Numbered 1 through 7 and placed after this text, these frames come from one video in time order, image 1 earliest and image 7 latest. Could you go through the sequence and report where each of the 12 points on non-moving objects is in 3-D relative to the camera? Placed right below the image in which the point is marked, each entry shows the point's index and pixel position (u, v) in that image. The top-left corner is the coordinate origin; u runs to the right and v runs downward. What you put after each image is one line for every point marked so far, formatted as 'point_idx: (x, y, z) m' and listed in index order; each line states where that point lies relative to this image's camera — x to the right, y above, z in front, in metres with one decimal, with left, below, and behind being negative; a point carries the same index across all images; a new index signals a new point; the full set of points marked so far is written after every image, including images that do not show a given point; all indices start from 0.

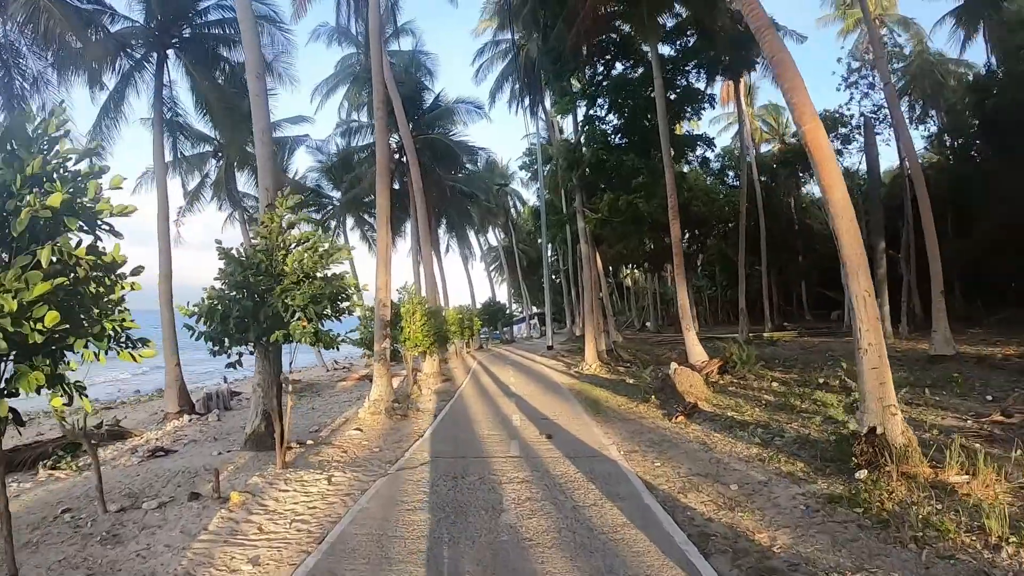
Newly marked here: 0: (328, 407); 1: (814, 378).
0: (-2.9, -1.9, +14.1) m
1: (+4.5, -1.3, +13.5) m
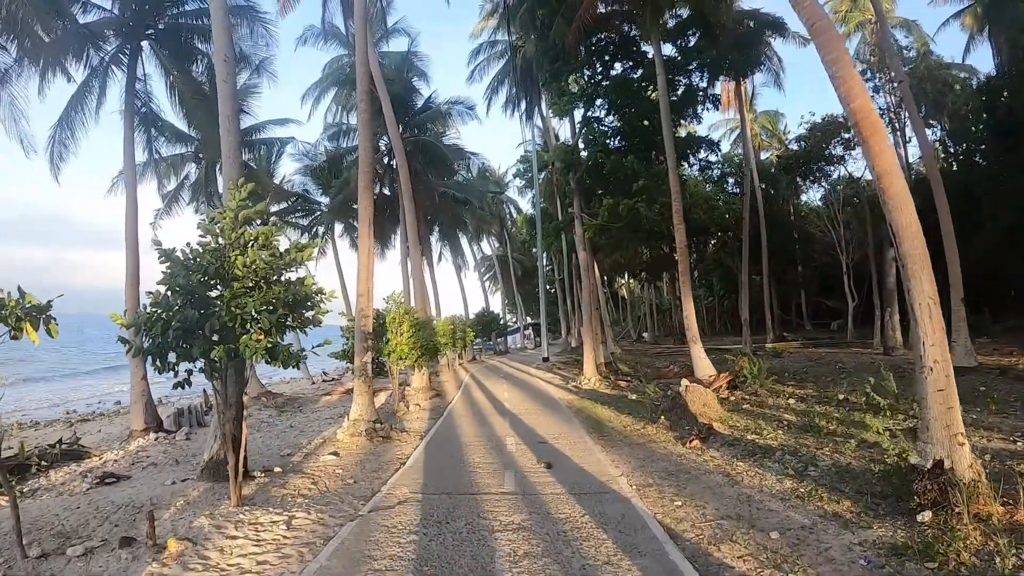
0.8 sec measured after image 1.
0: (-3.0, -2.0, +13.0) m
1: (+4.4, -1.5, +12.5) m
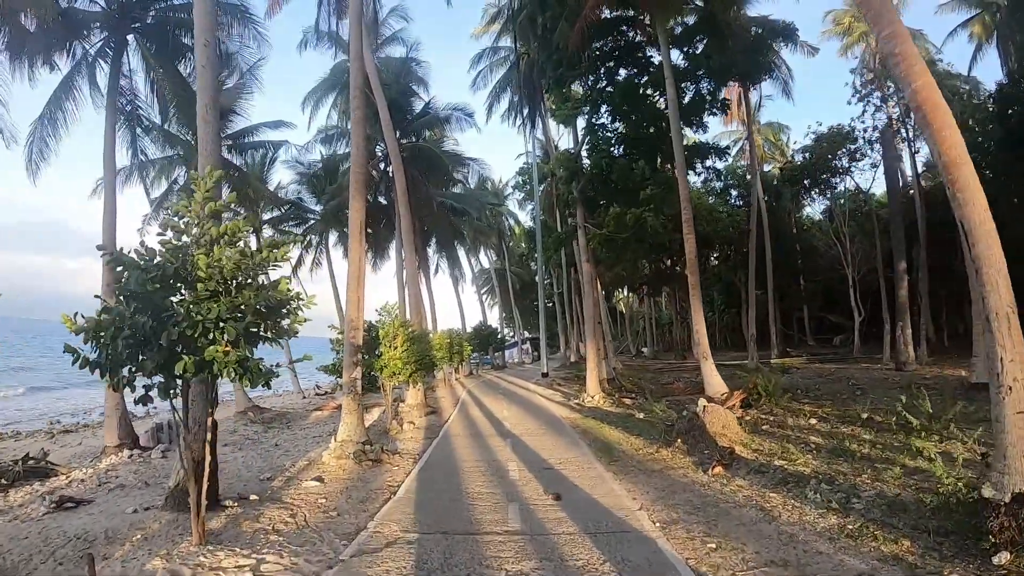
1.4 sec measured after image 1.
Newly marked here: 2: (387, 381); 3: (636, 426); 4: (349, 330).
0: (-3.0, -2.1, +12.1) m
1: (+4.4, -1.6, +11.7) m
2: (-1.6, -1.2, +11.9) m
3: (+1.6, -1.8, +11.7) m
4: (-1.7, -0.4, +9.5) m
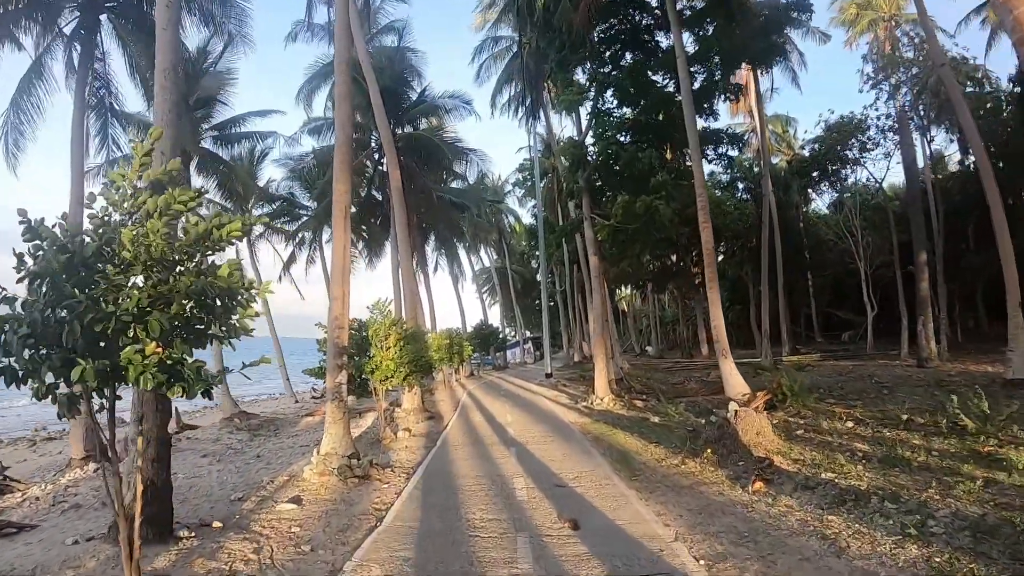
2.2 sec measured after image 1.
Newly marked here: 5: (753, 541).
0: (-2.9, -2.0, +11.1) m
1: (+4.5, -1.5, +10.6) m
2: (-1.6, -1.2, +10.8) m
3: (+1.6, -1.7, +10.6) m
4: (-1.7, -0.4, +8.4) m
5: (+1.3, -1.4, +5.0) m
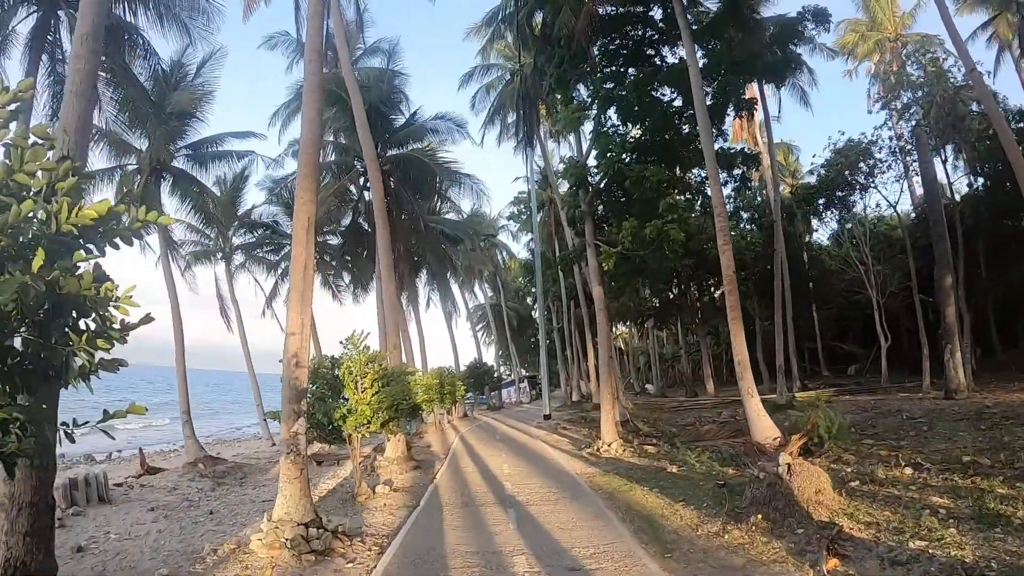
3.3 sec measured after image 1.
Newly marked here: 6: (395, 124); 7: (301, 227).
0: (-2.9, -2.4, +9.5) m
1: (+4.5, -1.8, +9.0) m
2: (-1.6, -1.5, +9.2) m
3: (+1.6, -2.0, +9.0) m
4: (-1.7, -0.6, +6.9) m
5: (+1.3, -1.4, +3.4) m
6: (-2.6, +3.6, +20.0) m
7: (-1.7, +0.5, +7.4) m
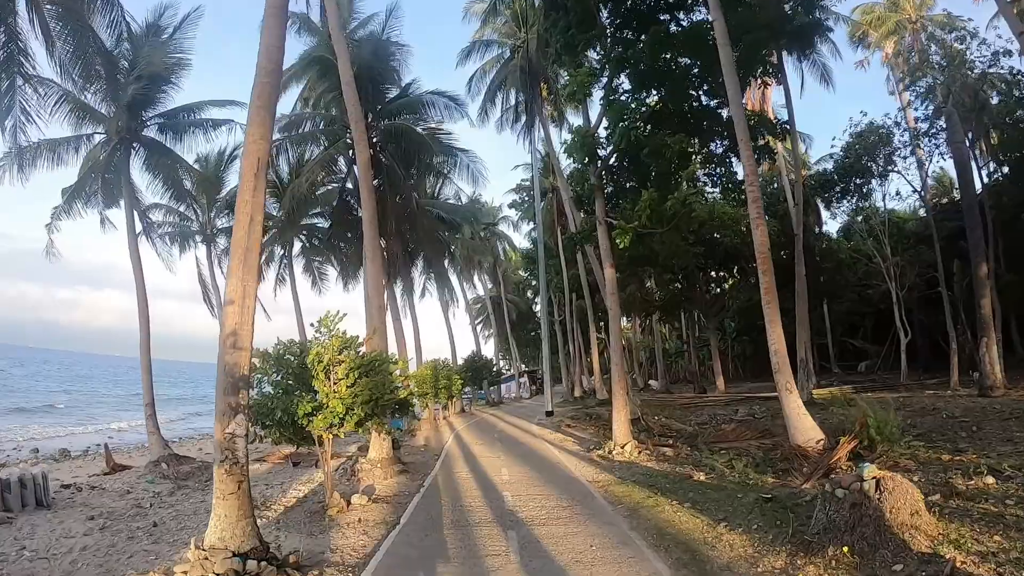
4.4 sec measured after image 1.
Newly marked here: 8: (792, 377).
0: (-2.9, -2.1, +7.9) m
1: (+4.5, -1.6, +7.5) m
2: (-1.6, -1.2, +7.7) m
3: (+1.6, -1.7, +7.5) m
4: (-1.7, -0.3, +5.3) m
5: (+1.4, -1.2, +1.9) m
6: (-2.5, +3.9, +18.4) m
7: (-1.7, +0.7, +5.8) m
8: (+3.1, -1.0, +9.9) m
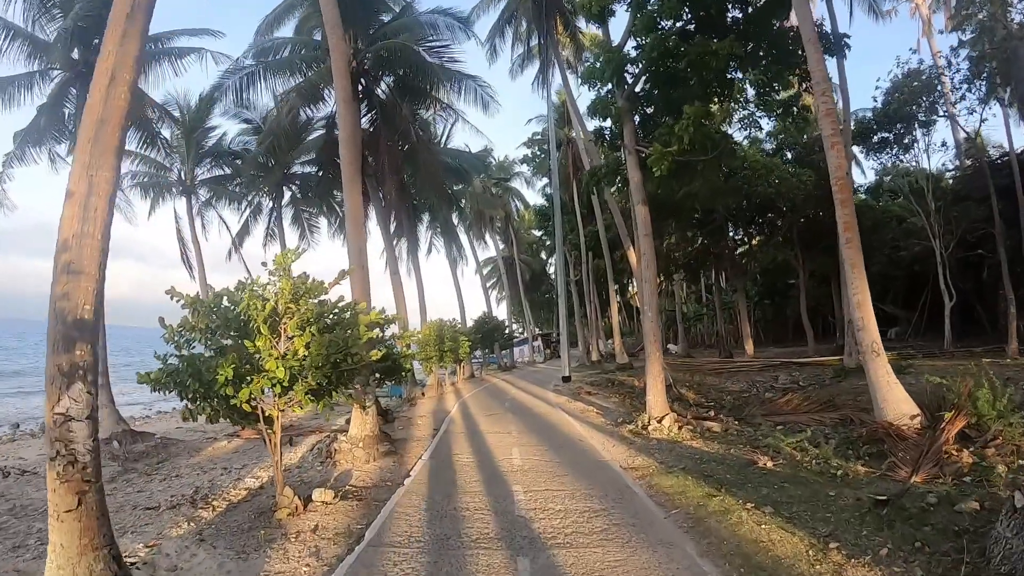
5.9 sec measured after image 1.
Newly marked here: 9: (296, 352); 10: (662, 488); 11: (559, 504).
0: (-2.8, -1.6, +6.0) m
1: (+4.6, -1.1, +5.5) m
2: (-1.5, -0.7, +5.7) m
3: (+1.7, -1.3, +5.5) m
4: (-1.6, 0.0, +3.4) m
5: (+1.4, -1.0, -0.1) m
6: (-2.3, +4.8, +16.3) m
7: (-1.6, +1.1, +3.8) m
8: (+3.2, -0.4, +7.9) m
9: (-1.3, -0.4, +5.6) m
10: (+1.0, -1.3, +6.0) m
11: (+0.3, -1.3, +5.5) m
